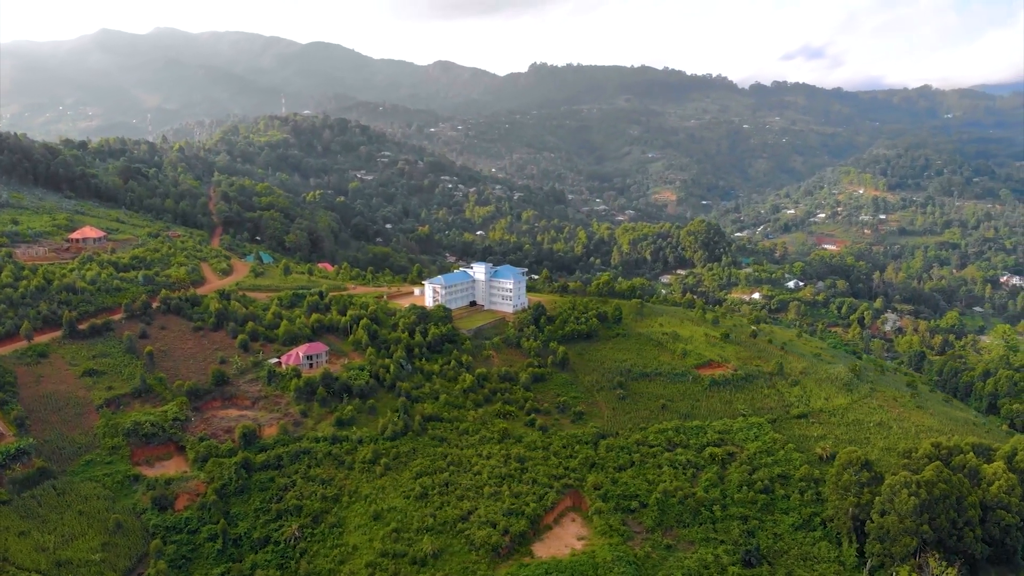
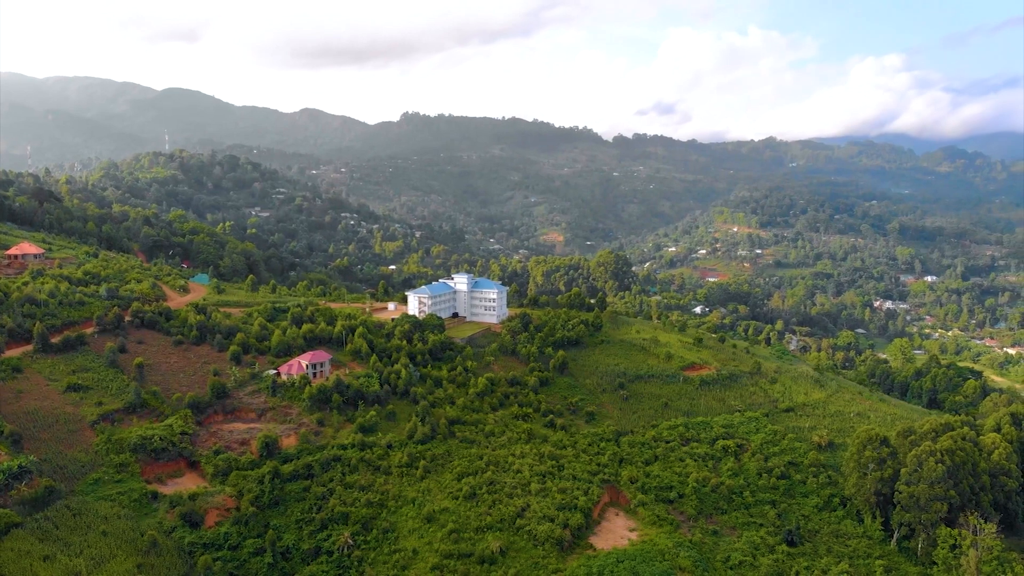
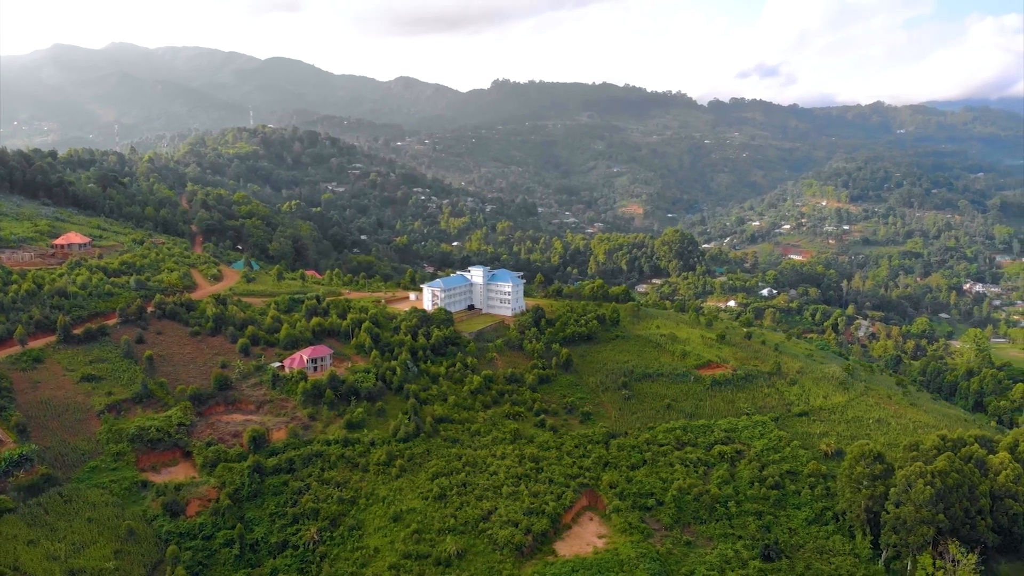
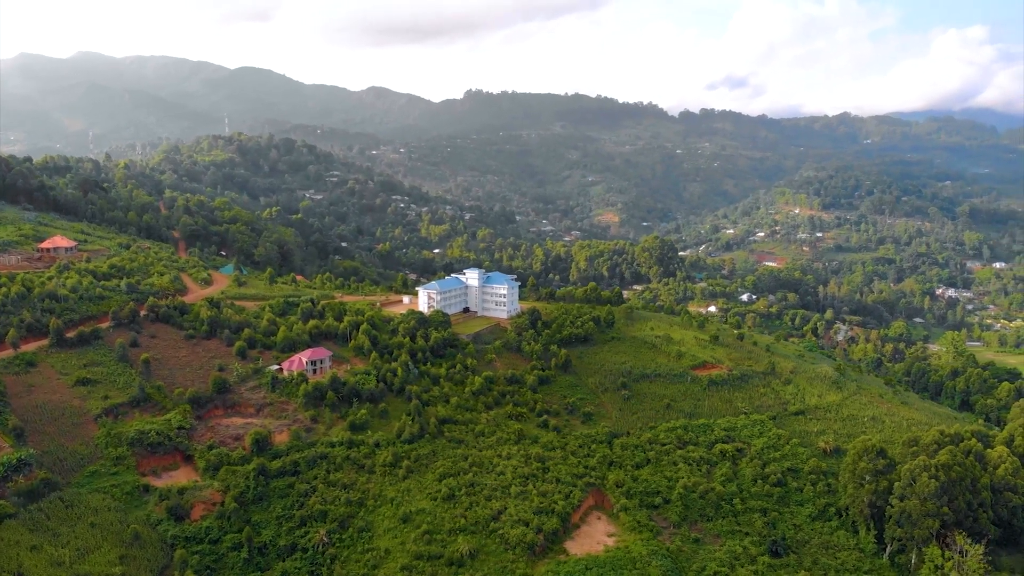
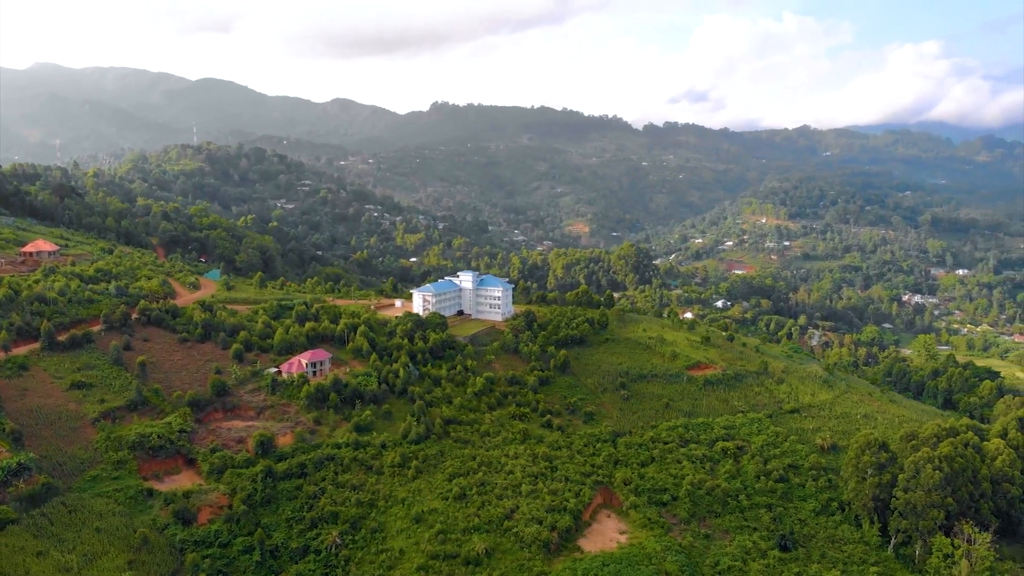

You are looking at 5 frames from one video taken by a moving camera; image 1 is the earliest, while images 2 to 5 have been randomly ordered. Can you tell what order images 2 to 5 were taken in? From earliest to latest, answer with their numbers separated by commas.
3, 4, 5, 2
